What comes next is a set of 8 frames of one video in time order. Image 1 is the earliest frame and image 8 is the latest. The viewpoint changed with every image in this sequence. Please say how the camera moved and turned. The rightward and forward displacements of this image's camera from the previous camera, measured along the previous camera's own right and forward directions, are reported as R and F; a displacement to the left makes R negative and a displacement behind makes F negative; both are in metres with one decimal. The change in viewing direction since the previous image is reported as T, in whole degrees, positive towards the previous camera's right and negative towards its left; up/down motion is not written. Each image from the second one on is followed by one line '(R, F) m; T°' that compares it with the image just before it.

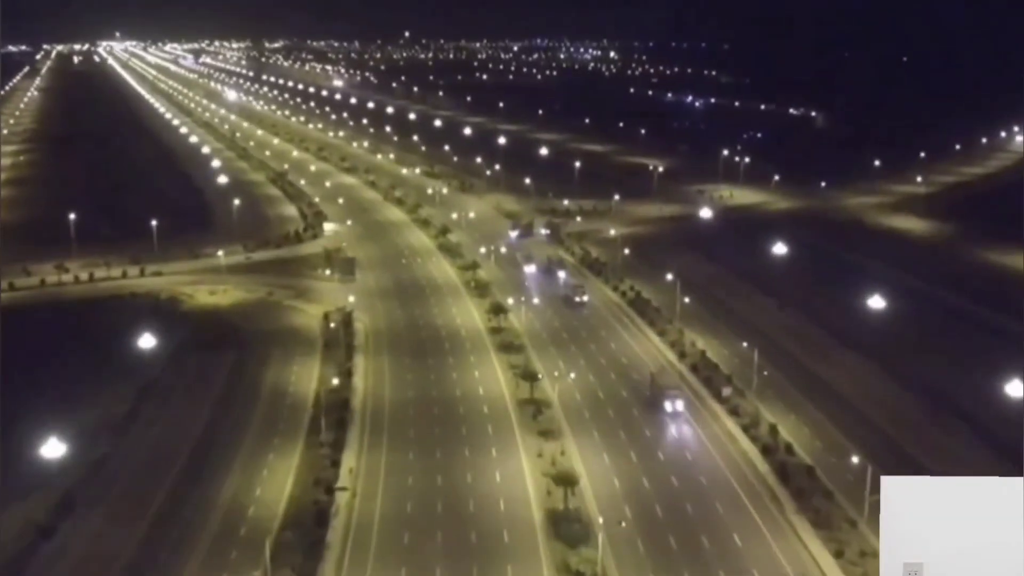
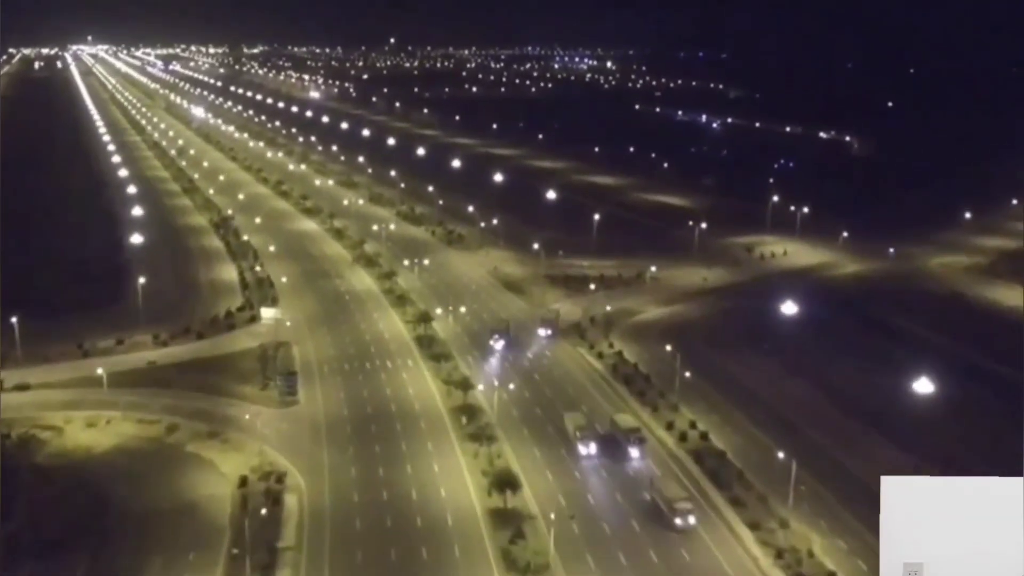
(-0.1, +3.0) m; +1°
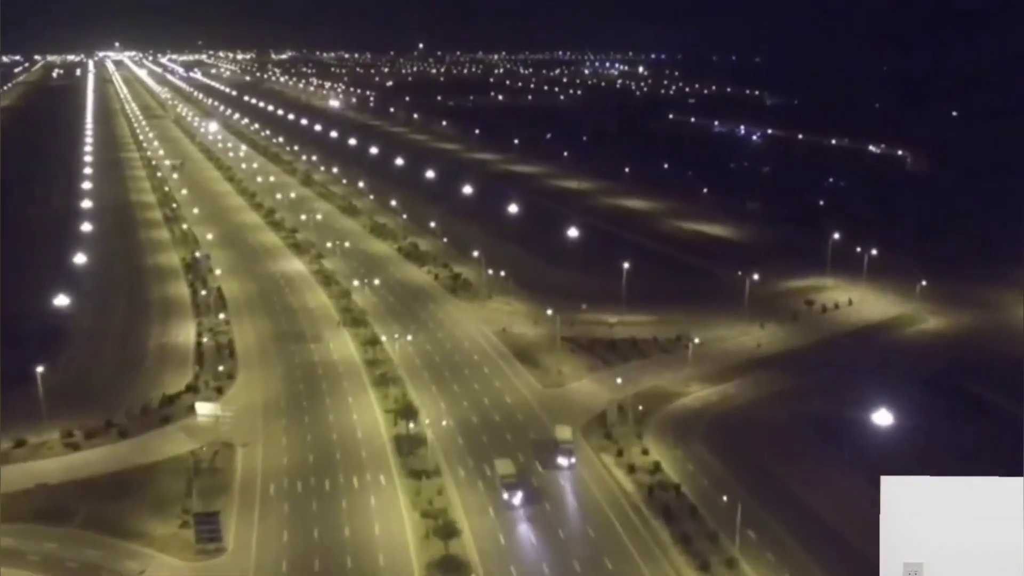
(+0.1, +1.9) m; -1°
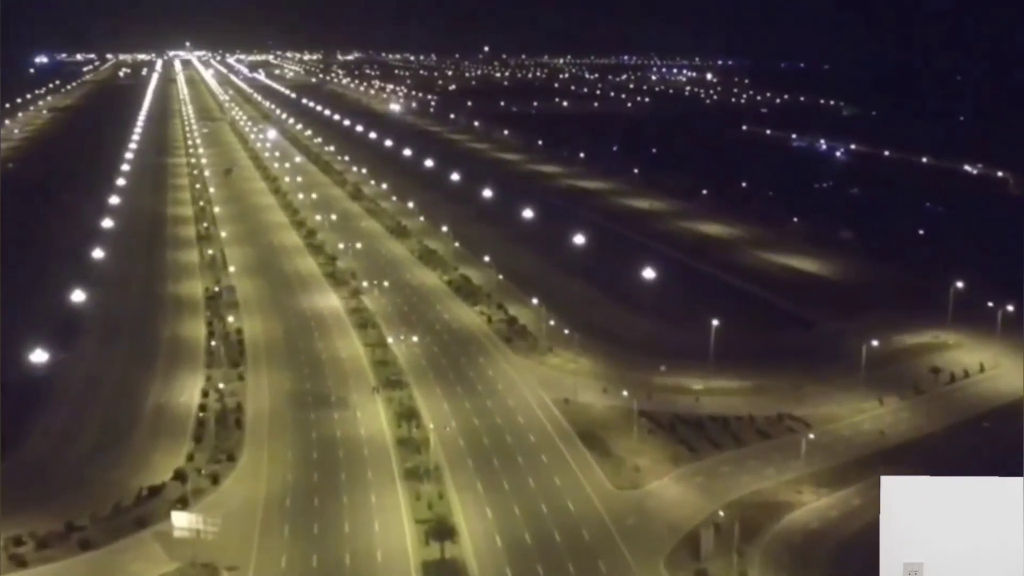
(0.0, +1.6) m; -3°
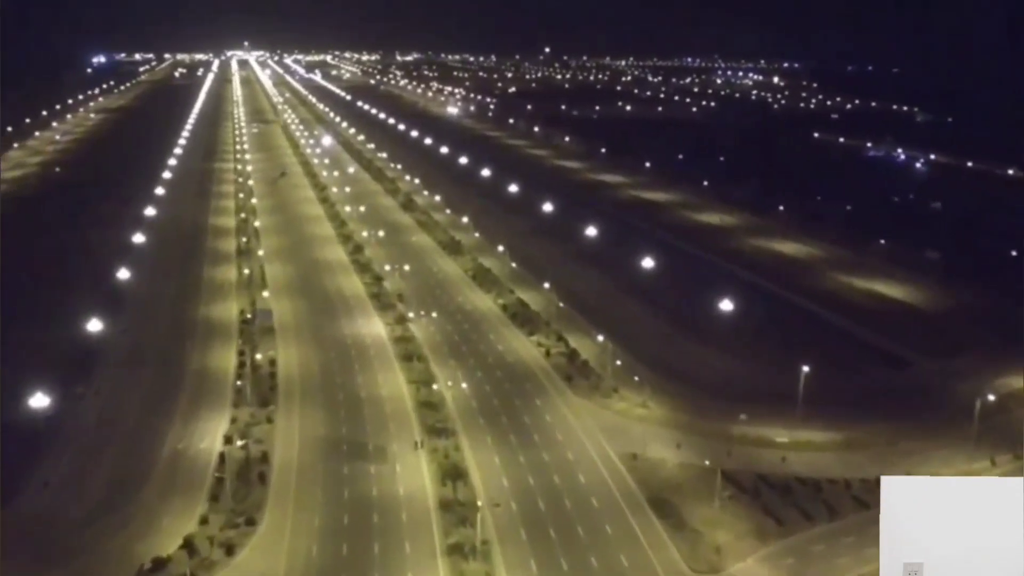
(0.0, +0.9) m; -2°
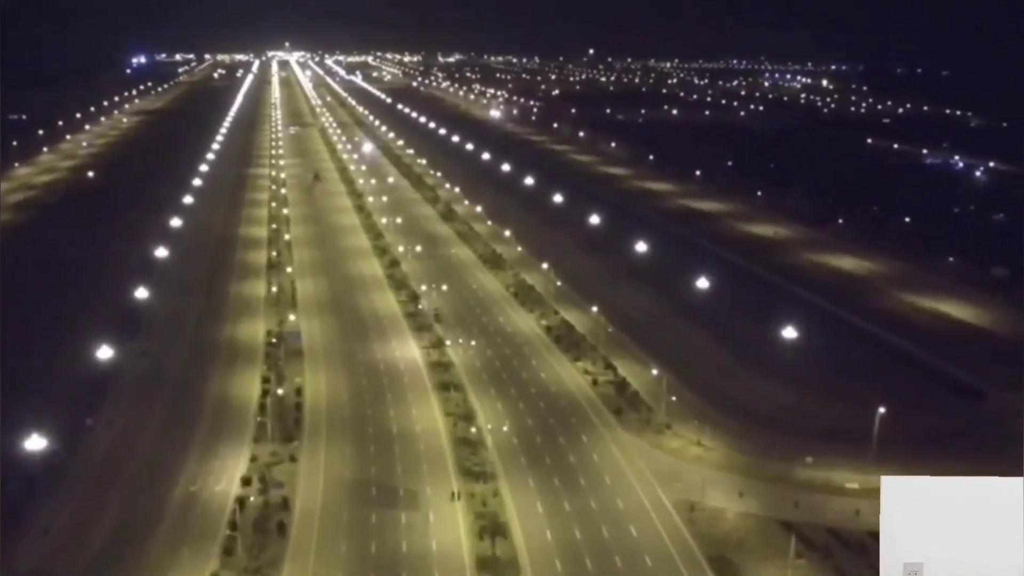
(0.0, +0.6) m; -2°
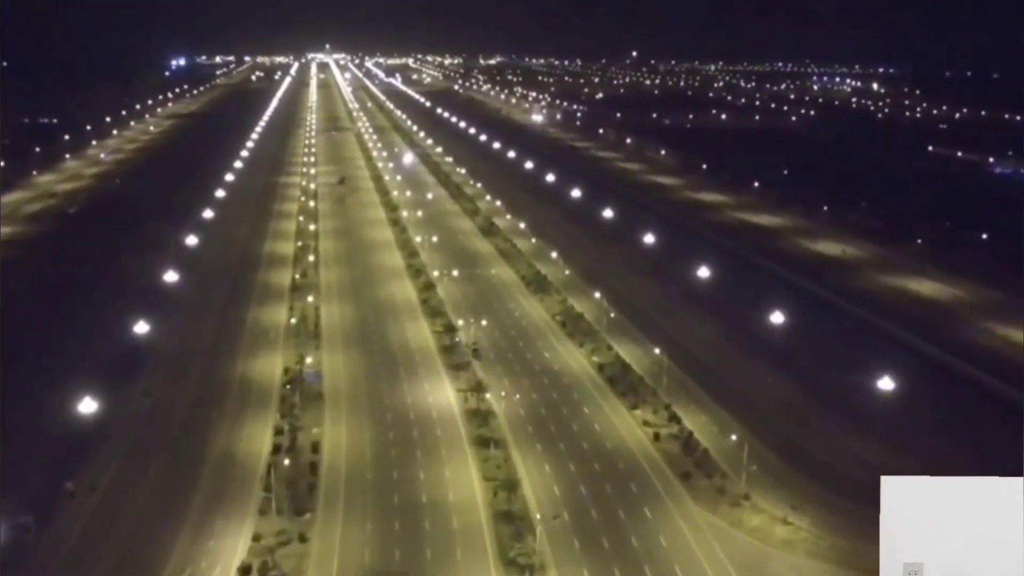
(-0.1, +1.1) m; -2°
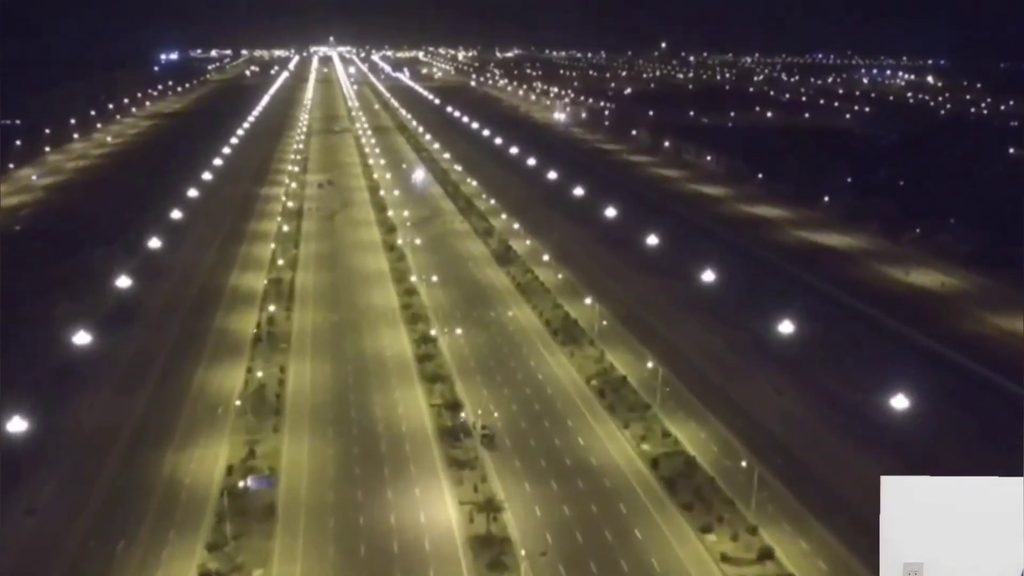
(0.0, +2.1) m; -1°
